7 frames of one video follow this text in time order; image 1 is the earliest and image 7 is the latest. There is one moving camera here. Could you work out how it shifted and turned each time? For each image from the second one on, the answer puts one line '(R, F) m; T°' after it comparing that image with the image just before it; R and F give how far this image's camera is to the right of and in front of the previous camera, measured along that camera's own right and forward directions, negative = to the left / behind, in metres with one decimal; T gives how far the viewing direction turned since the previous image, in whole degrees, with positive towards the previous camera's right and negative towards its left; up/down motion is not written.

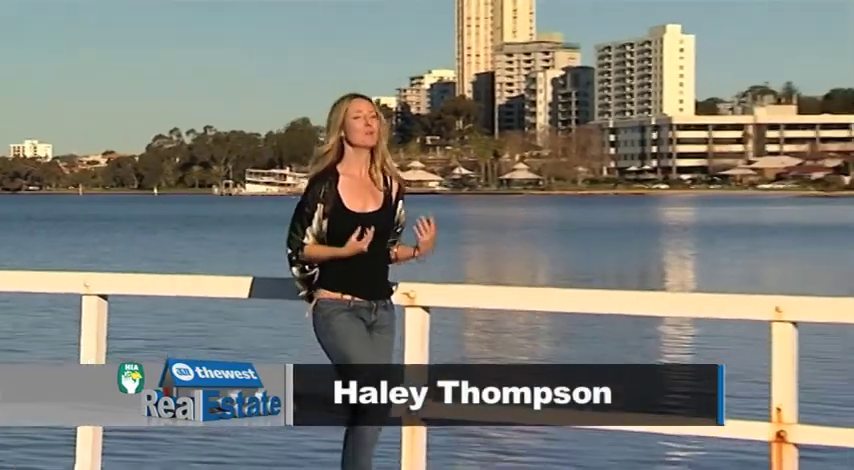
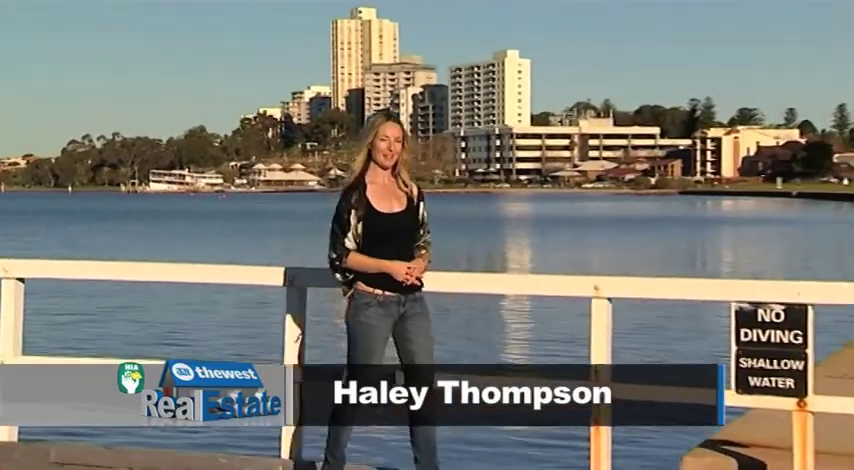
(+1.9, -1.2) m; -7°
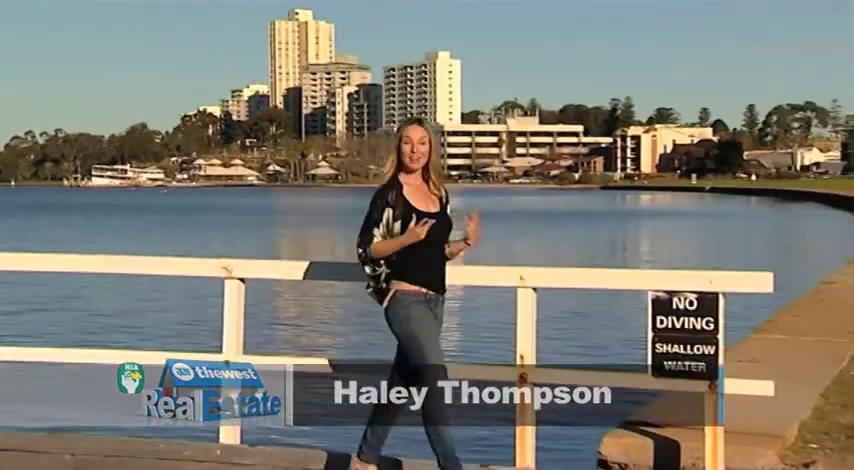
(+0.3, -0.3) m; +2°
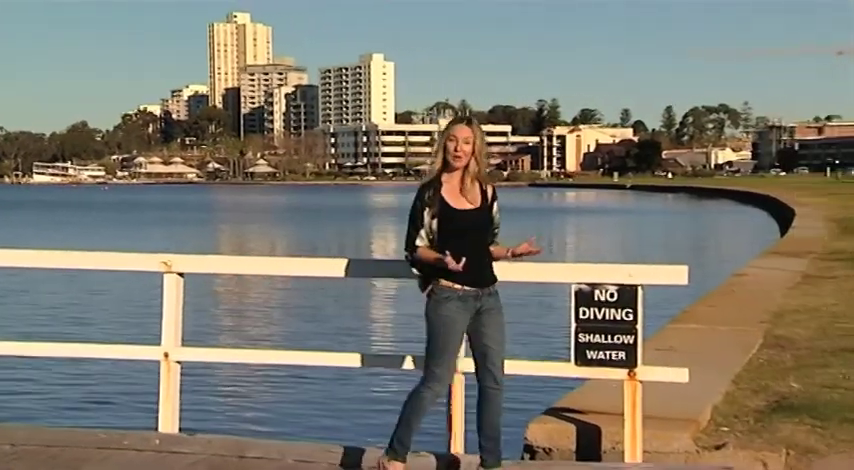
(+0.3, -0.3) m; +2°
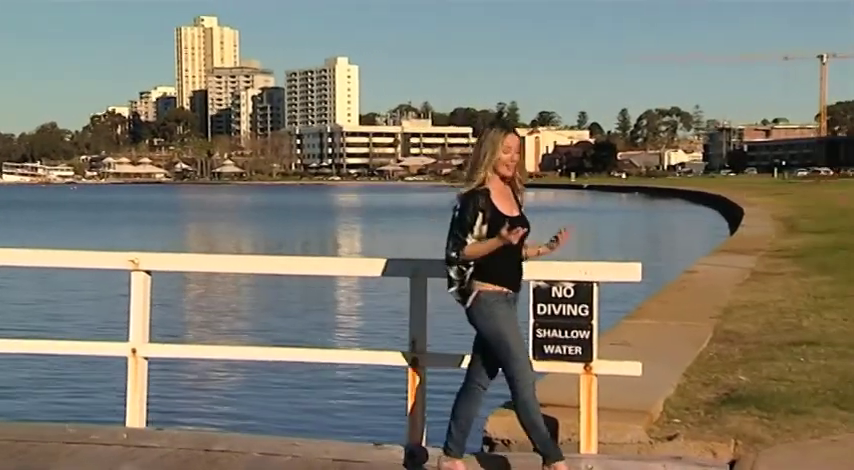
(+0.1, -0.2) m; +1°
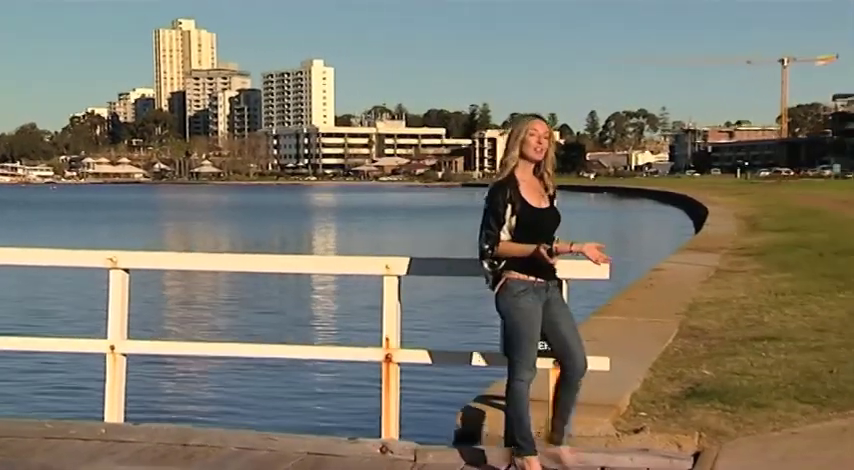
(+0.1, -0.2) m; +1°
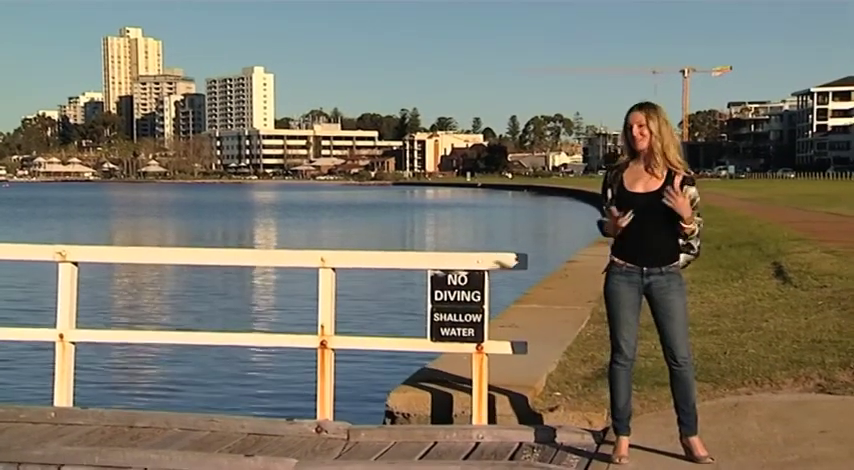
(+0.3, -0.6) m; +2°
